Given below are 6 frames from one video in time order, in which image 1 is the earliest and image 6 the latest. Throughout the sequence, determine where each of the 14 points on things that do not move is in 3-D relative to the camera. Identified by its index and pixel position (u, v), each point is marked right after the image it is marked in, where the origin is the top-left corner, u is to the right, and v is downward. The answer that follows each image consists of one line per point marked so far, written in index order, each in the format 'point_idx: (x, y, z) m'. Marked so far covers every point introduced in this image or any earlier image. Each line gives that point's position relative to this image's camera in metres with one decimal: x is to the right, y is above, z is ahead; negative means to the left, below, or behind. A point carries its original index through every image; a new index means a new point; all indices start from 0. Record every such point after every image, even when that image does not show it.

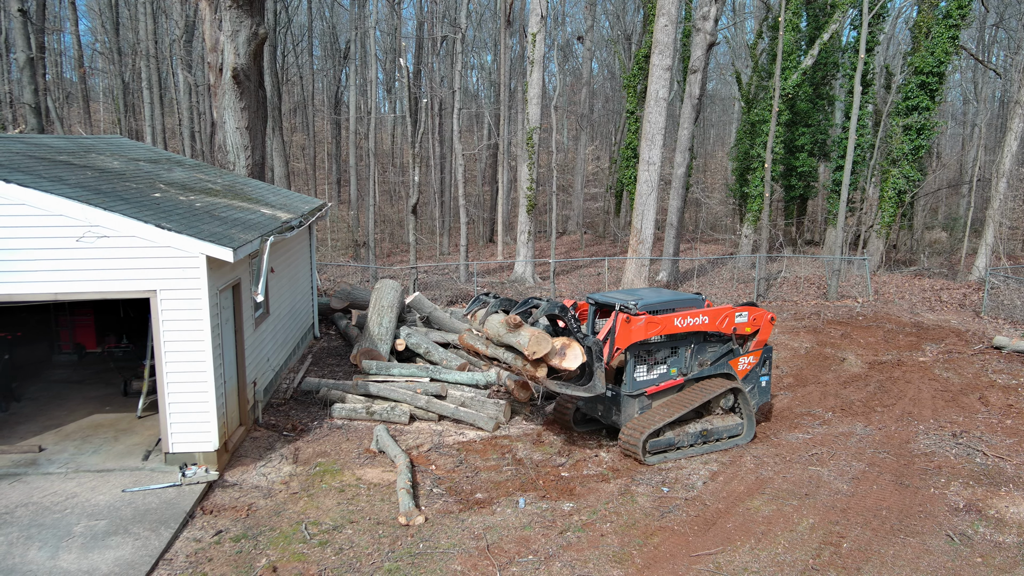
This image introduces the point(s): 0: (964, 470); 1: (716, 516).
0: (+4.7, -1.9, +7.8) m
1: (+1.8, -2.0, +6.7) m
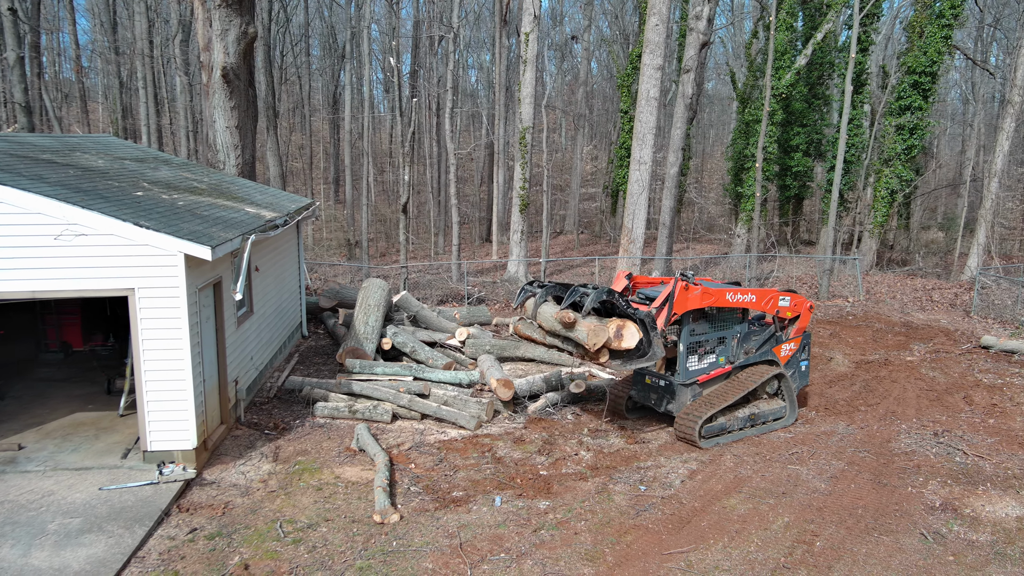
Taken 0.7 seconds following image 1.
0: (+4.5, -1.9, +7.8) m
1: (+1.6, -2.0, +6.7) m
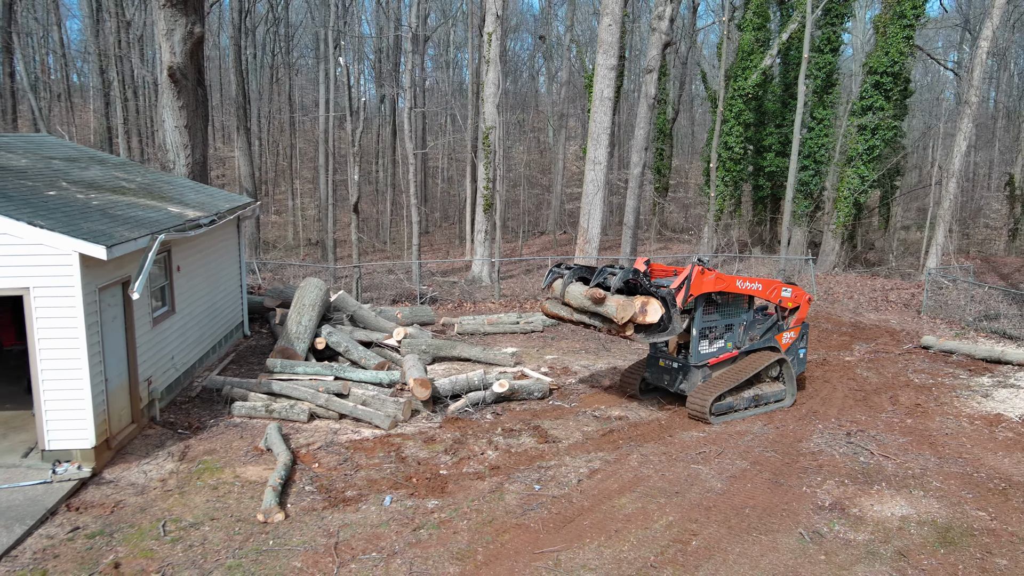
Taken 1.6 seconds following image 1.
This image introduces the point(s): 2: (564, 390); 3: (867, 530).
0: (+3.4, -1.9, +7.8) m
1: (+0.6, -2.0, +6.7) m
2: (+0.7, -1.4, +10.6) m
3: (+3.0, -2.1, +6.5) m
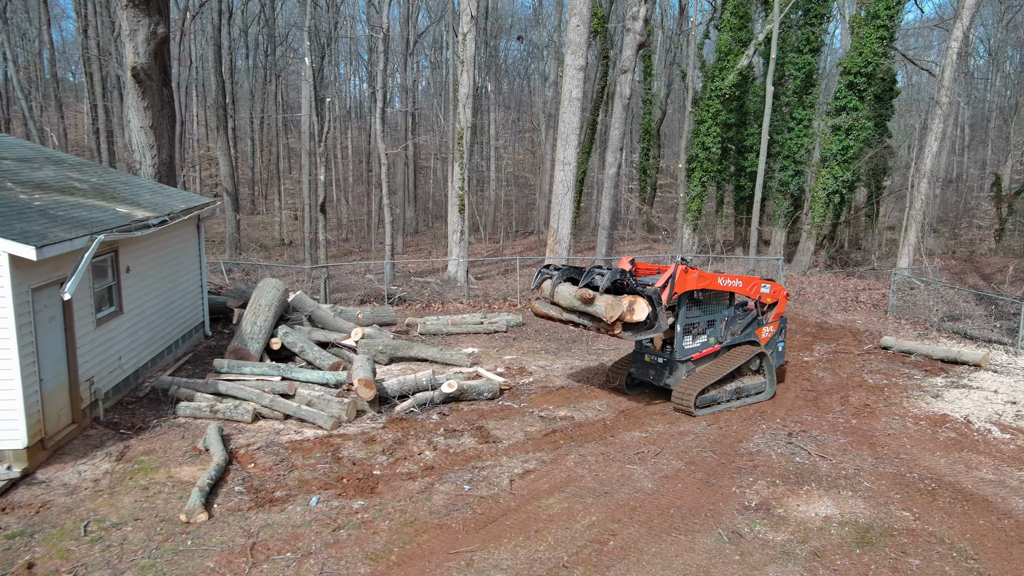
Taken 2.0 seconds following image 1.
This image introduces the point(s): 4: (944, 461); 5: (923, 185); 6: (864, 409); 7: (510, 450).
0: (+2.8, -1.9, +7.8) m
1: (-0.1, -2.0, +6.7) m
2: (0.0, -1.4, +10.7) m
3: (+2.4, -2.1, +6.5) m
4: (+4.6, -1.9, +8.1) m
5: (+10.2, +2.6, +18.7) m
6: (+4.7, -1.6, +10.0) m
7: (0.0, -1.8, +8.3) m
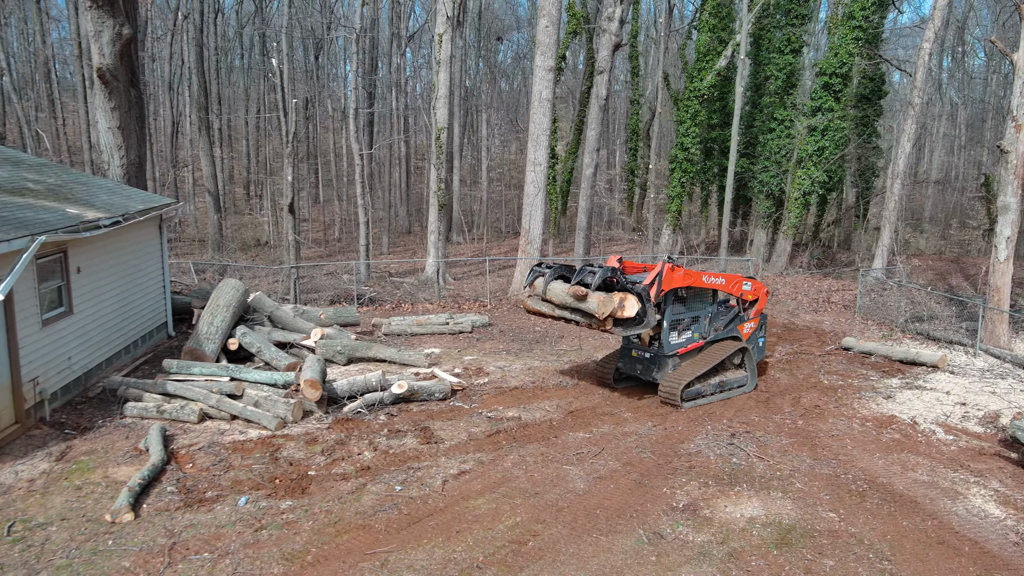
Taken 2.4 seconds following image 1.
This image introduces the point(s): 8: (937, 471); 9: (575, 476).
0: (+2.1, -1.9, +7.9) m
1: (-0.8, -2.0, +6.7) m
2: (-0.6, -1.5, +10.7) m
3: (+1.7, -2.1, +6.5) m
4: (+4.0, -1.9, +8.1) m
5: (+9.6, +2.5, +18.8) m
6: (+4.0, -1.6, +10.0) m
7: (-0.7, -1.8, +8.4) m
8: (+4.5, -1.9, +7.9) m
9: (+0.6, -1.9, +7.7) m
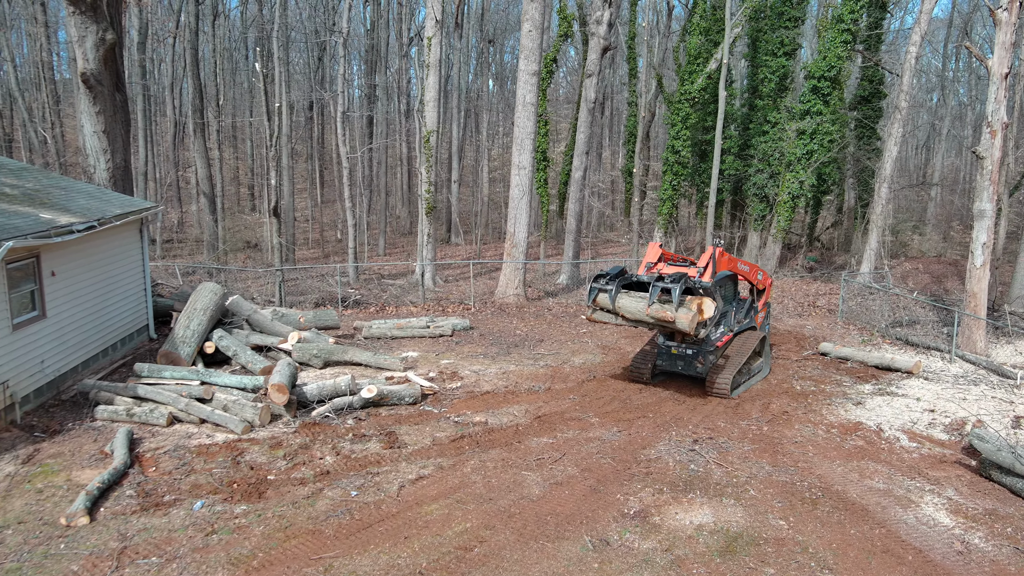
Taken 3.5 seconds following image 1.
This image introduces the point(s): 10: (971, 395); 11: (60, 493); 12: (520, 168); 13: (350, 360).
0: (+1.7, -2.0, +7.9) m
1: (-1.2, -2.1, +6.8) m
2: (-1.0, -1.5, +10.8) m
3: (+1.3, -2.2, +6.6) m
4: (+3.6, -2.0, +8.2) m
5: (+9.3, +2.4, +18.7) m
6: (+3.6, -1.7, +10.1) m
7: (-1.1, -1.9, +8.4) m
8: (+4.0, -2.0, +7.9) m
9: (+0.2, -2.0, +7.7) m
10: (+6.5, -1.5, +10.7) m
11: (-4.4, -2.0, +7.4) m
12: (+0.2, +2.7, +17.1) m
13: (-2.6, -1.1, +11.9) m
